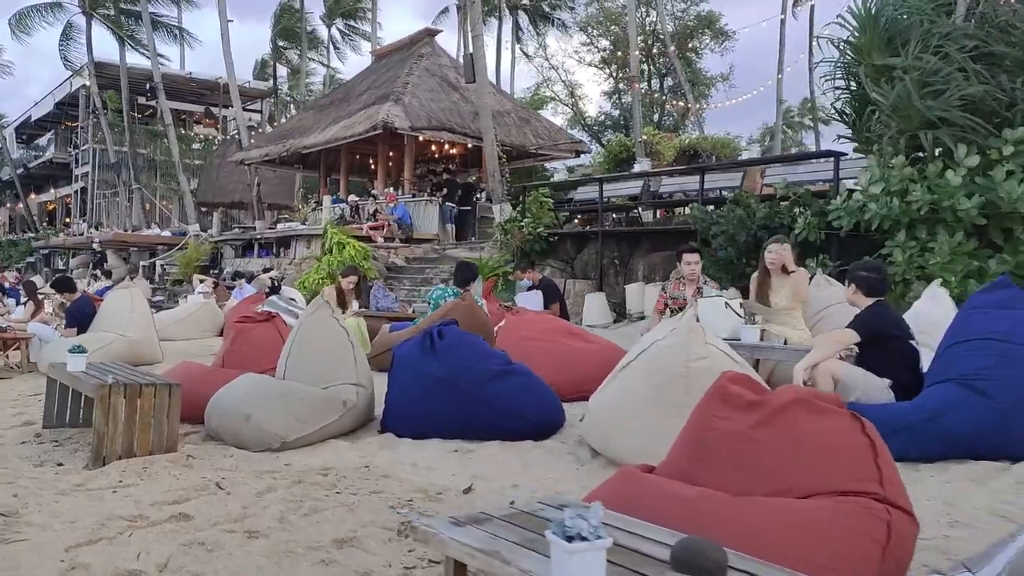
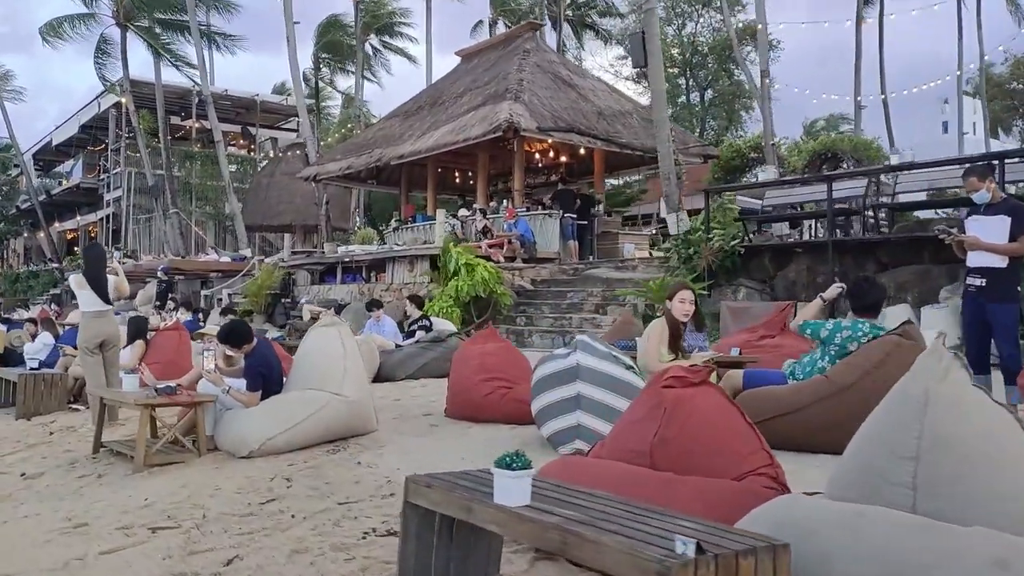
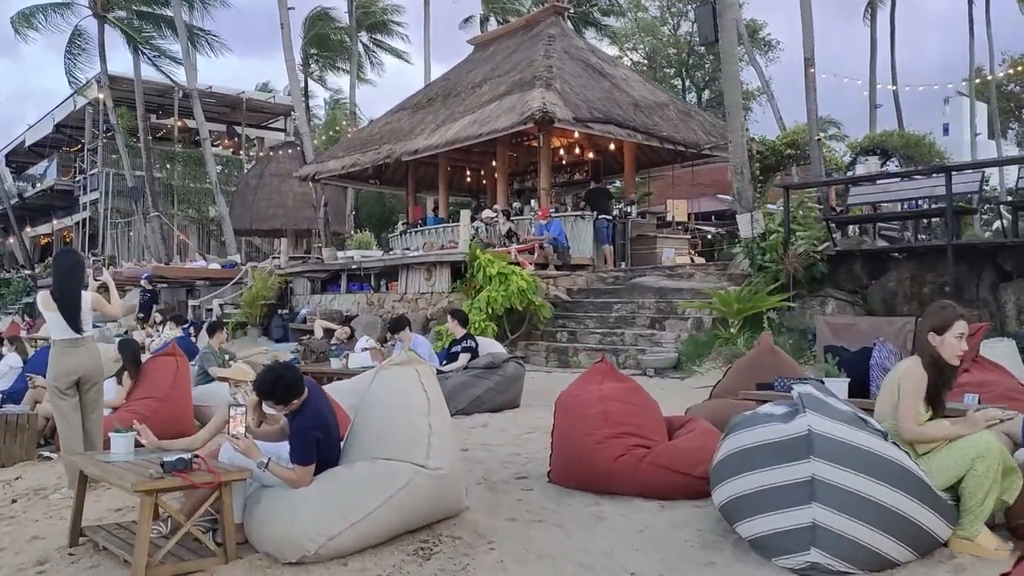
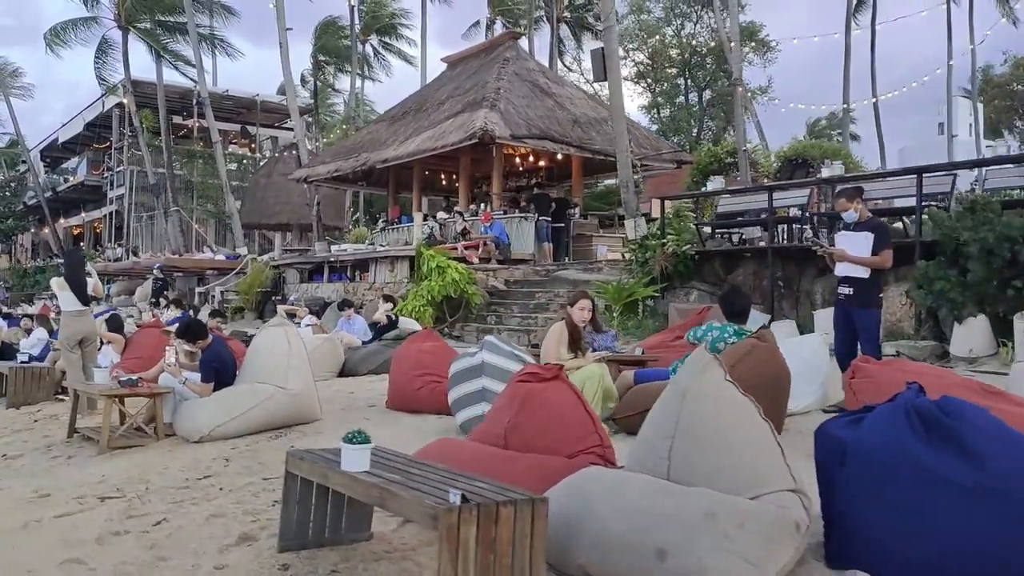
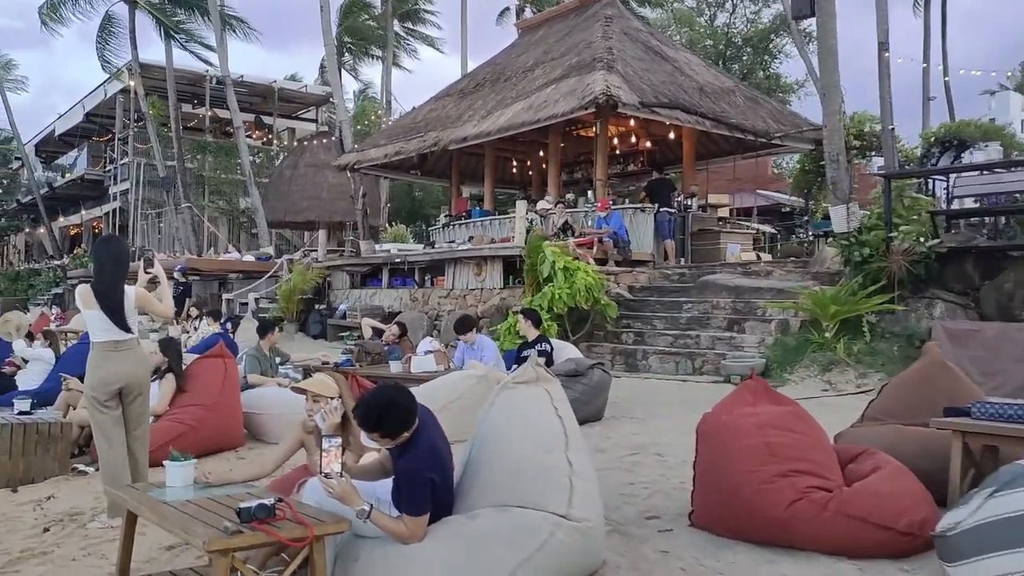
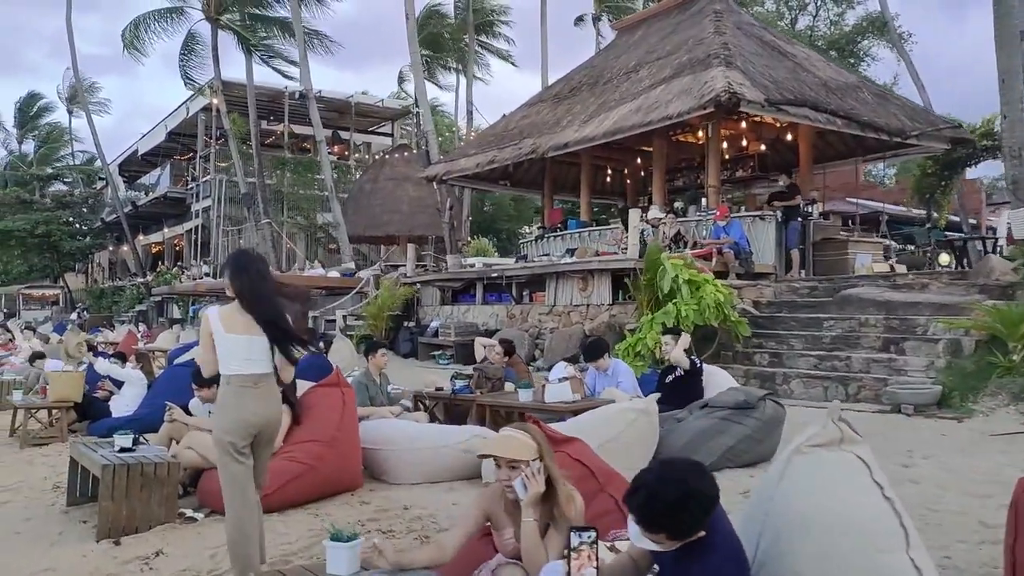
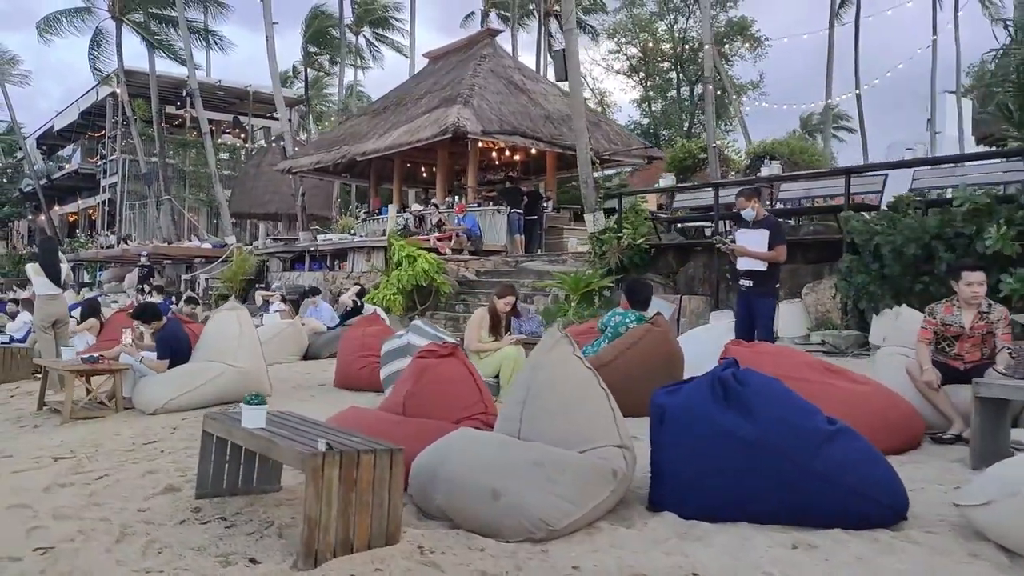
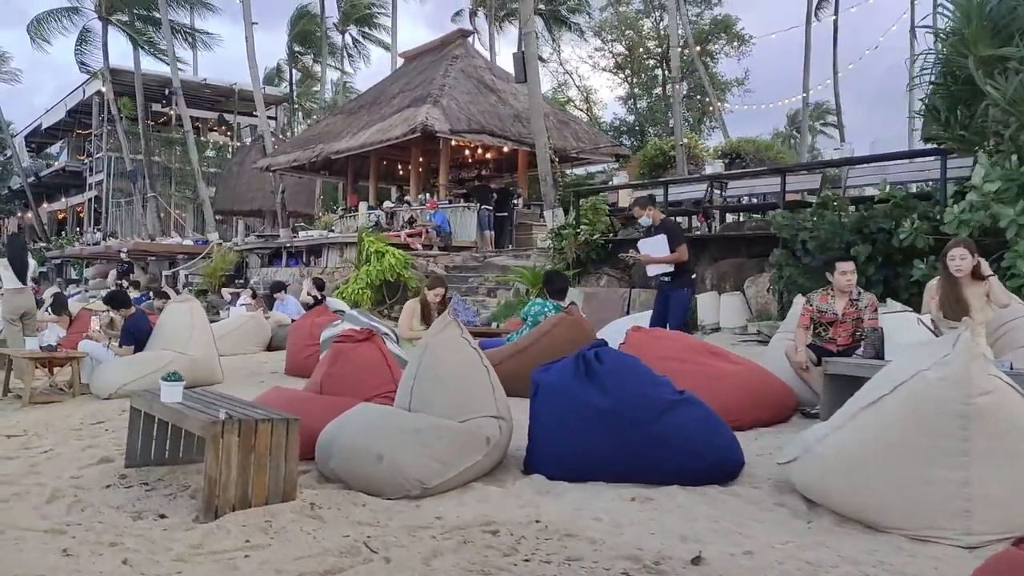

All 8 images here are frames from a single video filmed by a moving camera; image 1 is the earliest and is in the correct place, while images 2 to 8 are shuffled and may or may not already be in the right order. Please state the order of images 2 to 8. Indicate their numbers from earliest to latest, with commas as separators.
8, 7, 4, 2, 3, 5, 6
